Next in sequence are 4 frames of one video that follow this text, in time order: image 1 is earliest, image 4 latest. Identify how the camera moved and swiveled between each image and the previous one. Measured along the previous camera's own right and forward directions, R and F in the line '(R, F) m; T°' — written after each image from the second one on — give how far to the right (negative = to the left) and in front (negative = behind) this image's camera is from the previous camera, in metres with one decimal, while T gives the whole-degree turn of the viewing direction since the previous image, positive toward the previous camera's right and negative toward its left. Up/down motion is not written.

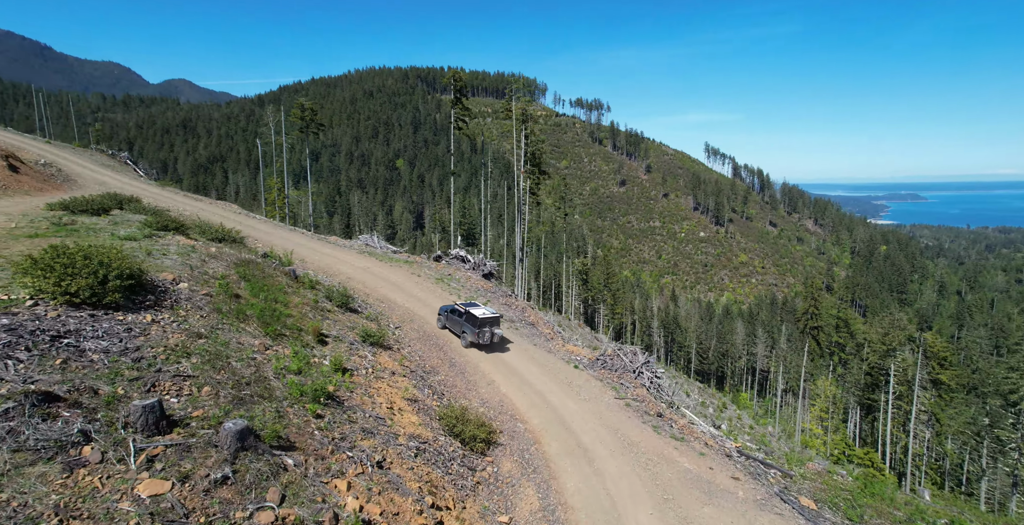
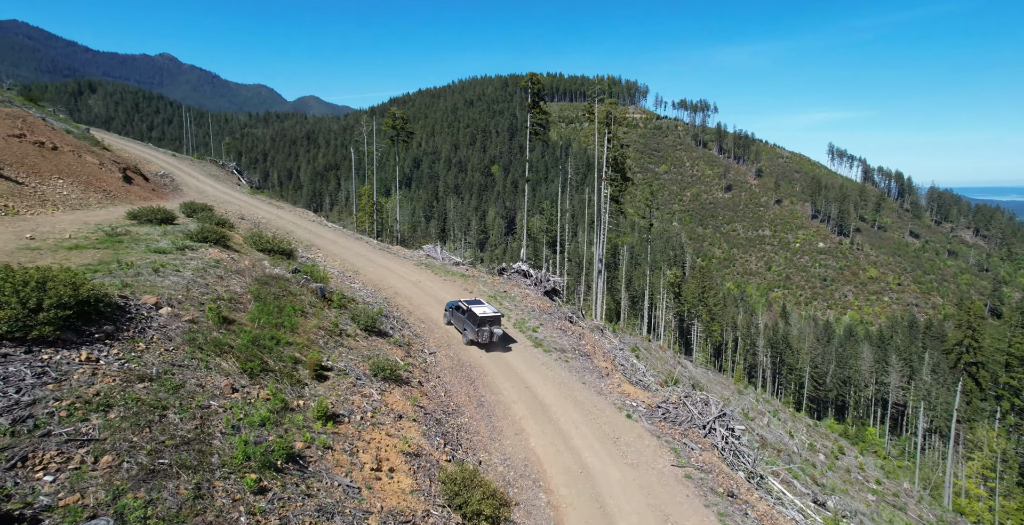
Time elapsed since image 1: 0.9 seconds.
(+1.6, +3.1) m; -10°
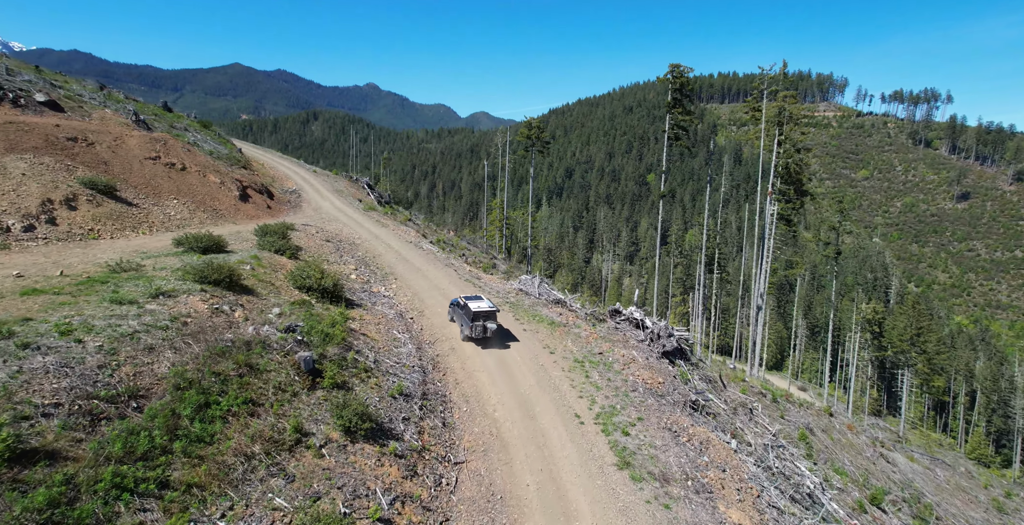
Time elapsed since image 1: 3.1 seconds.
(+1.9, +7.6) m; -16°
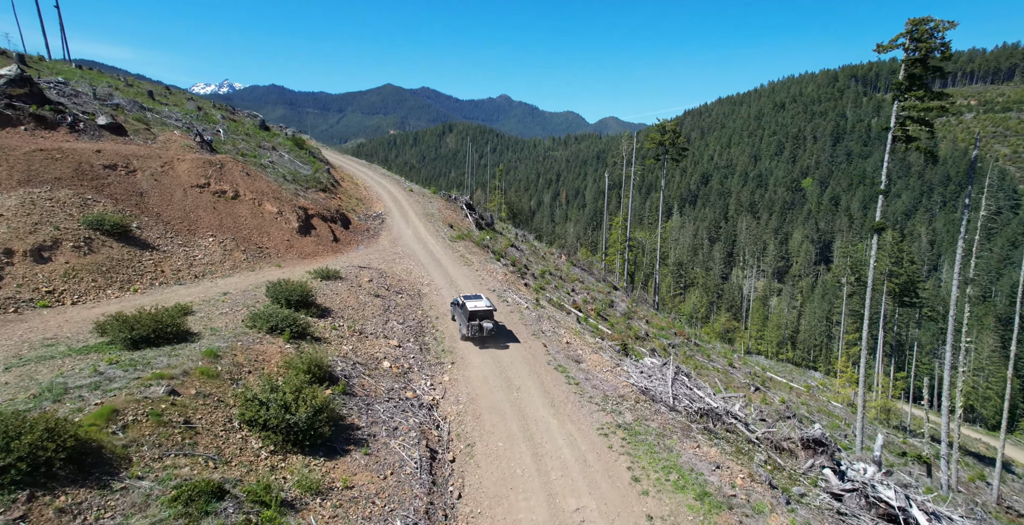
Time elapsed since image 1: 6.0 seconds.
(+0.2, +10.5) m; -13°
